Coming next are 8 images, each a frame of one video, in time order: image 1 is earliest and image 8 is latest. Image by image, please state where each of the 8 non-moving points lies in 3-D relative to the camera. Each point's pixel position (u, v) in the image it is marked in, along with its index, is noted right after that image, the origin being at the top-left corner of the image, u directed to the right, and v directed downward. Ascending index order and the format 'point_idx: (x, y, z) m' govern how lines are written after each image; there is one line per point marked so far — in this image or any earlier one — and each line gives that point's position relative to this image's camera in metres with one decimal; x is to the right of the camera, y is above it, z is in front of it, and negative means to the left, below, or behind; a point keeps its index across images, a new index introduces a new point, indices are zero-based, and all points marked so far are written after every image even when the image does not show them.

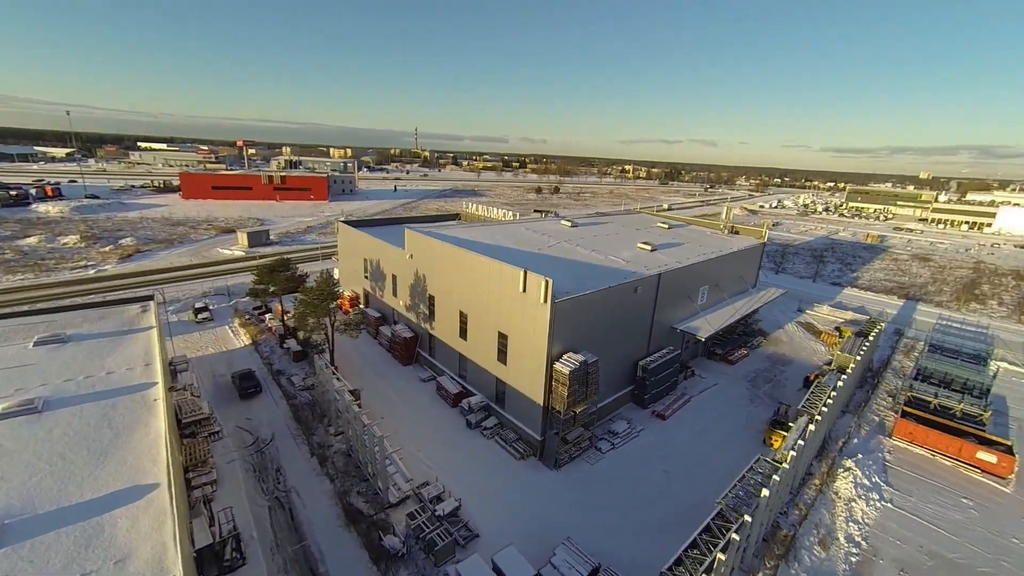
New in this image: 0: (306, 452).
0: (-8.6, -6.9, +17.6) m
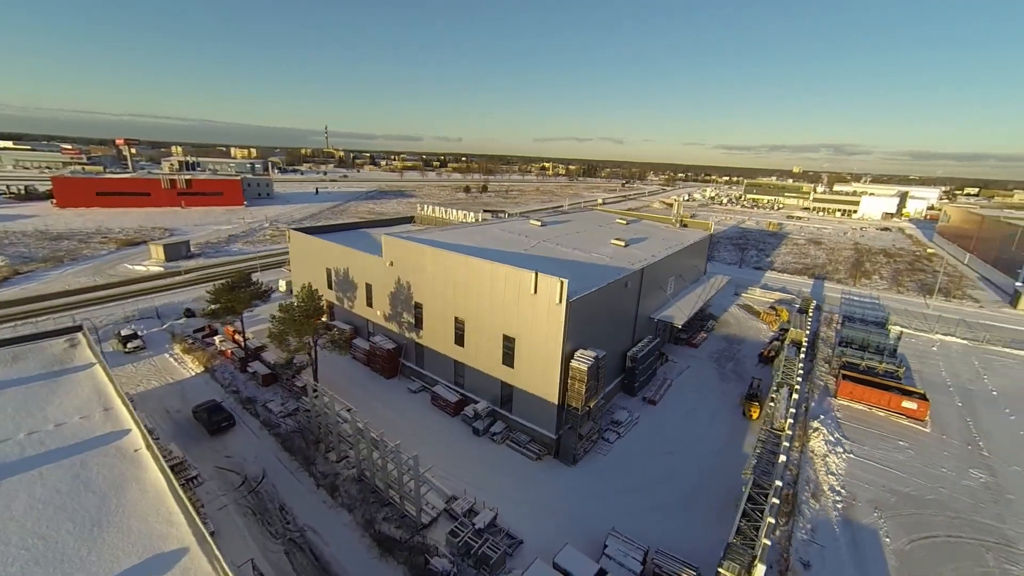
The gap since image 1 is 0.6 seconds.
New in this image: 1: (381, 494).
0: (-7.7, -7.6, +16.1) m
1: (-4.8, -7.6, +15.5) m
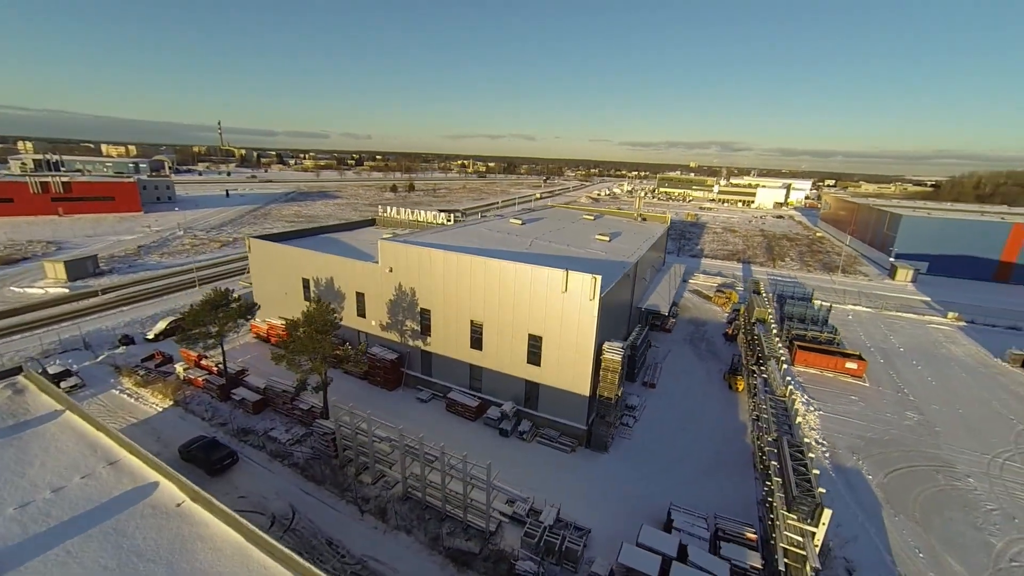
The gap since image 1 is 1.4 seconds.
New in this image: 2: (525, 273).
0: (-5.7, -8.1, +15.0) m
1: (-2.7, -7.9, +15.0) m
2: (+0.6, +0.6, +18.2) m
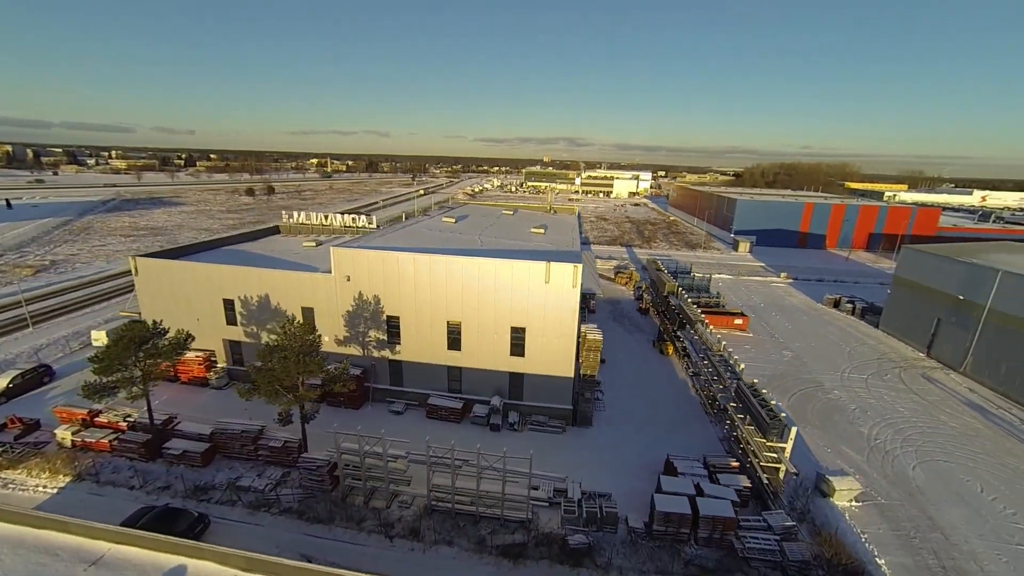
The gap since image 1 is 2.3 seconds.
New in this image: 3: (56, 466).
0: (-4.3, -8.4, +13.9) m
1: (-1.6, -8.0, +14.8) m
2: (-0.3, +0.8, +18.6) m
3: (-17.2, -6.7, +15.7) m
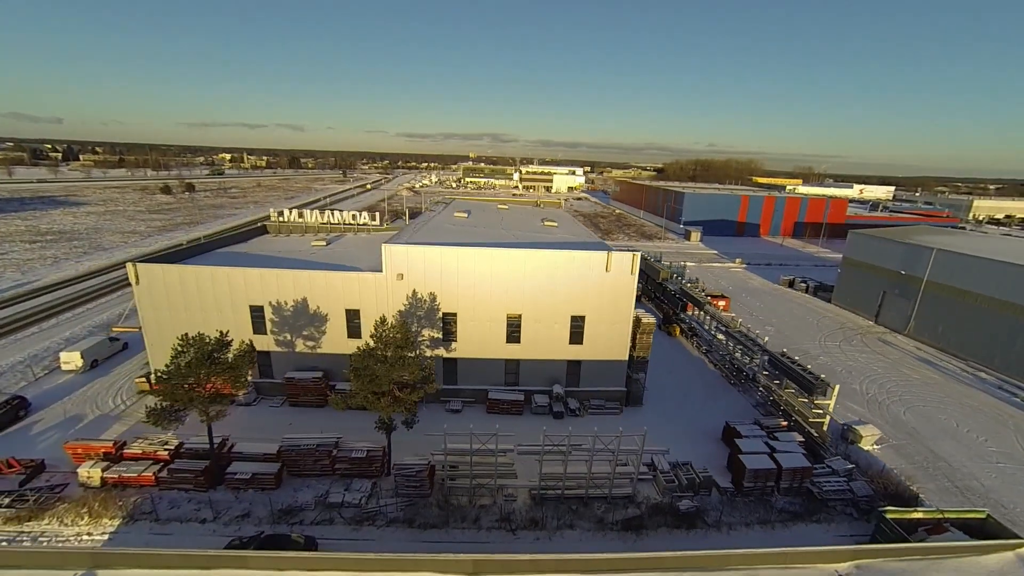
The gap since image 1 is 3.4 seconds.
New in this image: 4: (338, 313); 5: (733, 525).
0: (-0.2, -8.2, +13.9) m
1: (+2.3, -7.6, +15.2) m
2: (+2.5, +1.3, +19.1) m
3: (-13.2, -7.0, +13.4) m
4: (-8.1, -1.1, +19.3) m
5: (+7.7, -8.1, +14.4) m
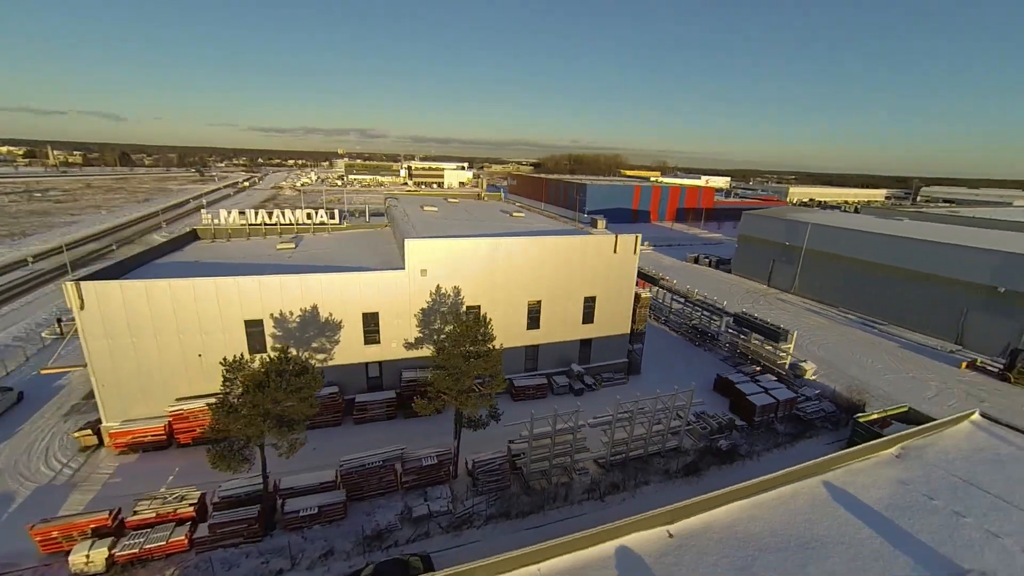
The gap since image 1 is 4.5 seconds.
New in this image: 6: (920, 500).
0: (+3.0, -7.5, +14.6) m
1: (+5.0, -6.7, +16.6) m
2: (+3.3, +2.1, +20.2) m
3: (-9.4, -7.5, +10.4) m
4: (-6.6, -1.2, +17.4) m
5: (+10.3, -6.8, +17.3) m
6: (+10.5, -5.3, +10.7) m
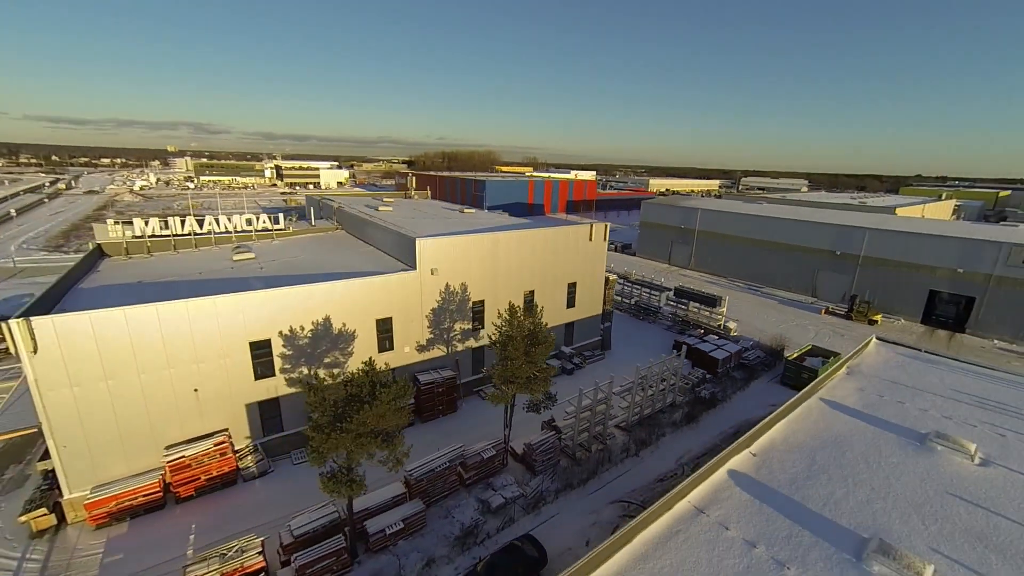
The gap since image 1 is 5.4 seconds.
0: (+4.9, -6.8, +16.6) m
1: (+6.1, -5.8, +19.0) m
2: (+2.7, +2.8, +21.9) m
3: (-5.7, -8.0, +9.0) m
4: (-5.7, -1.5, +16.4) m
5: (+11.1, -5.4, +21.2) m
6: (+12.9, -3.9, +14.9) m
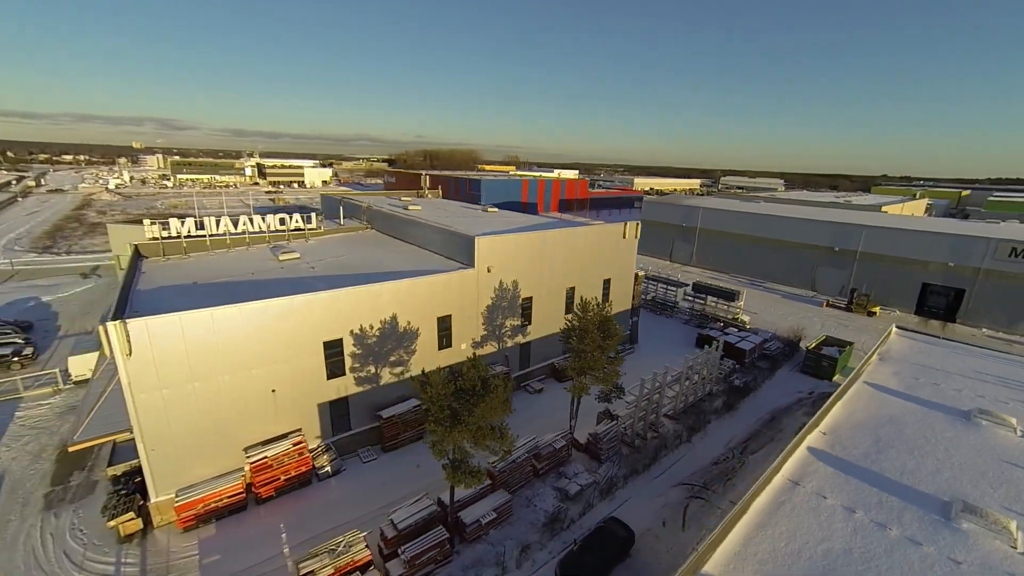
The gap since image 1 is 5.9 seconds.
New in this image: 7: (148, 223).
0: (+7.3, -6.6, +17.4) m
1: (+8.4, -5.6, +19.9) m
2: (+4.7, +3.0, +22.5) m
3: (-2.9, -7.9, +9.2) m
4: (-3.3, -1.4, +16.6) m
5: (+13.2, -5.1, +22.4) m
6: (+15.4, -3.6, +16.1) m
7: (-17.4, +2.8, +19.4) m
